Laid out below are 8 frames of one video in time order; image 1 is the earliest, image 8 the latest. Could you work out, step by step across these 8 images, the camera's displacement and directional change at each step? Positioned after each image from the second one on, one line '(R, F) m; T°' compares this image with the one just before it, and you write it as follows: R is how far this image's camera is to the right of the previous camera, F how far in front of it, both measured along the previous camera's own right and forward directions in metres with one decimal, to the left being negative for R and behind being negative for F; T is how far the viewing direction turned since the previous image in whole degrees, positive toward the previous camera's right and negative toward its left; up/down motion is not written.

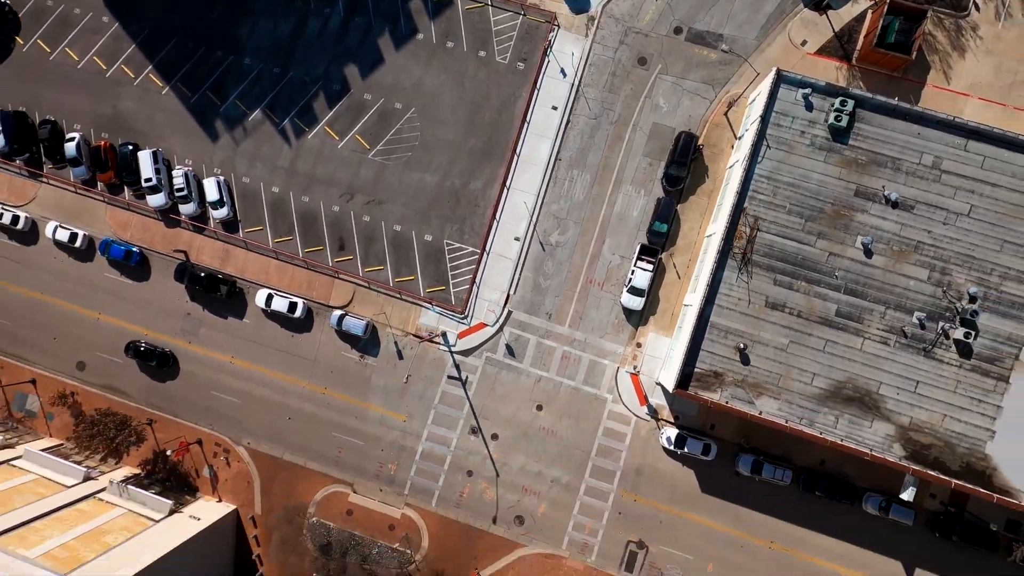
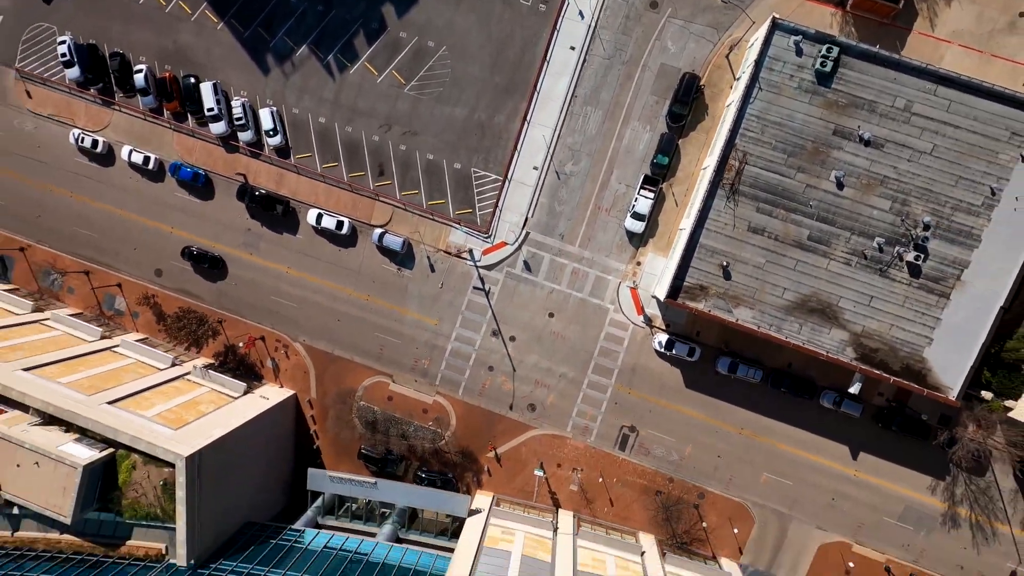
(-0.3, -5.2) m; -1°
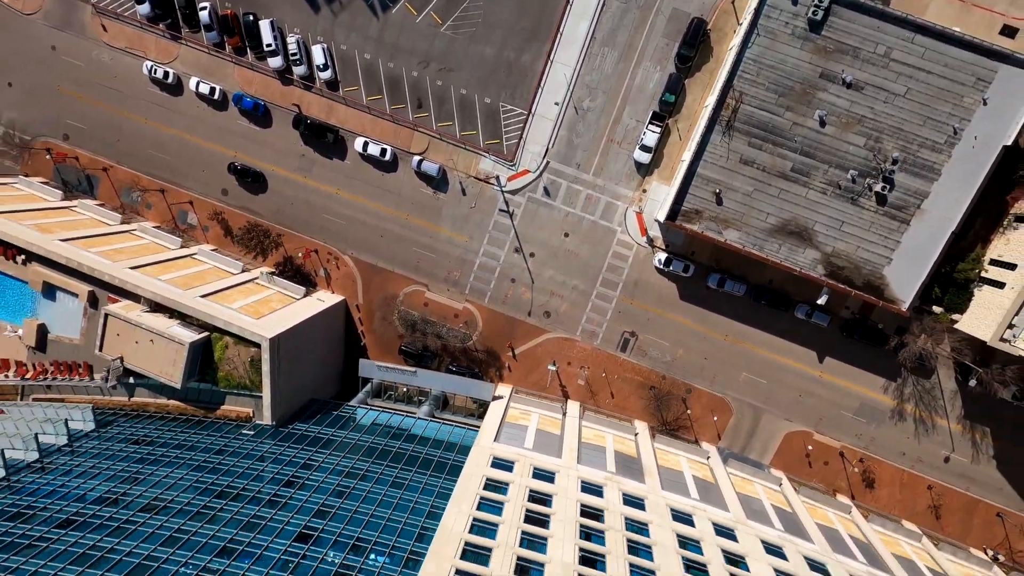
(-0.6, -6.2) m; -1°
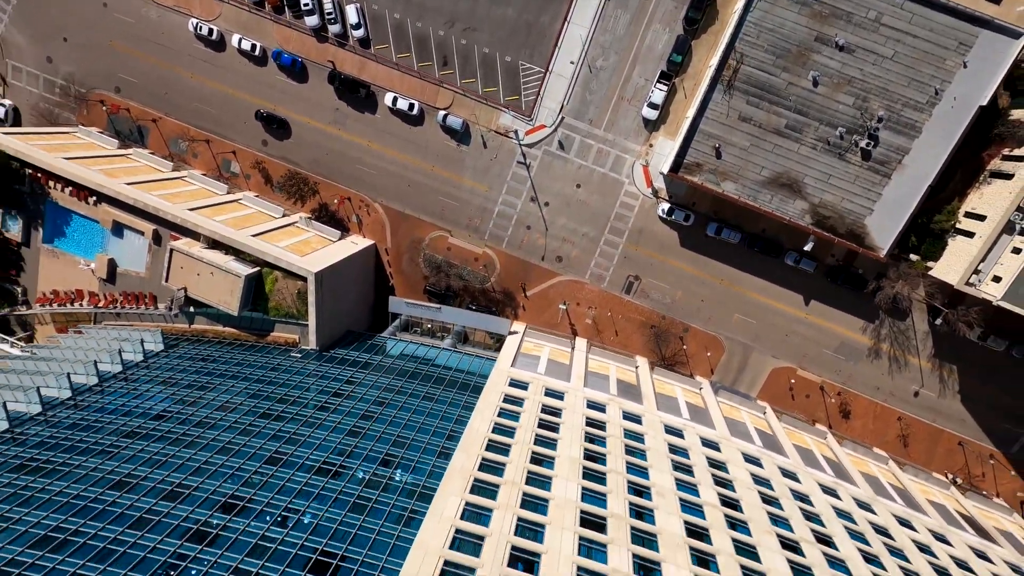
(-0.6, -4.7) m; -1°
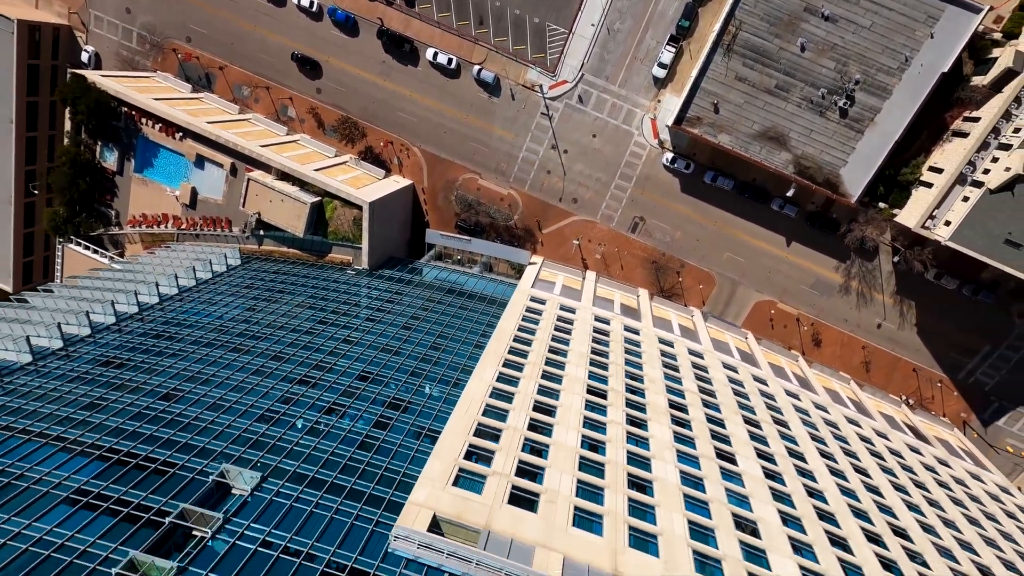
(-1.2, -7.9) m; -1°
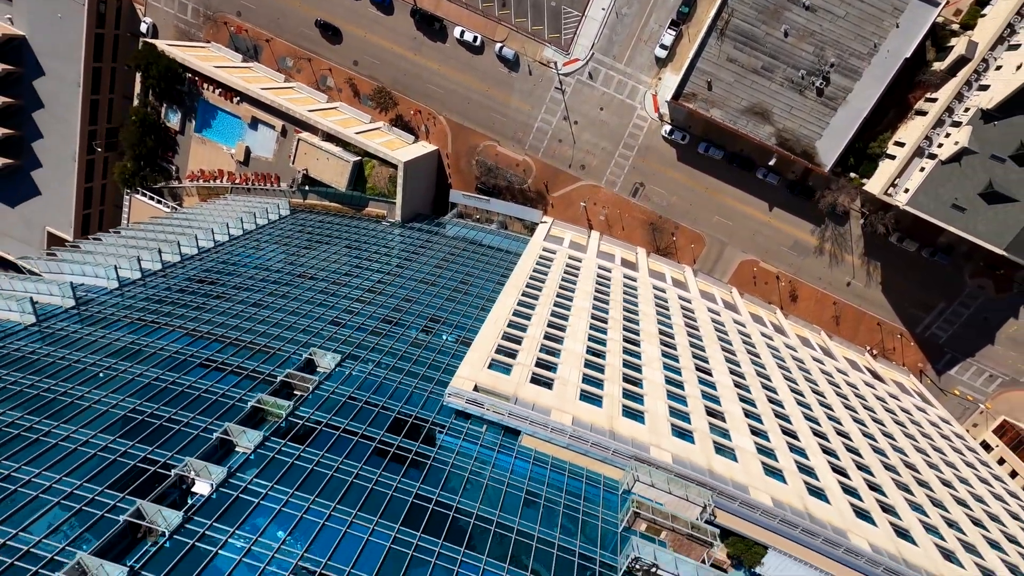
(-1.4, -7.5) m; 0°
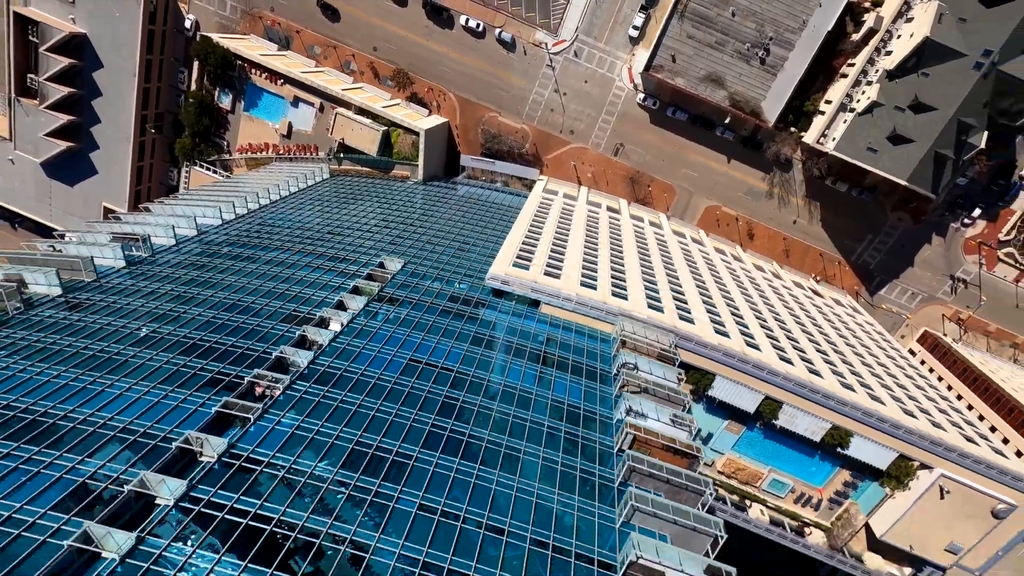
(-2.6, -12.1) m; +1°
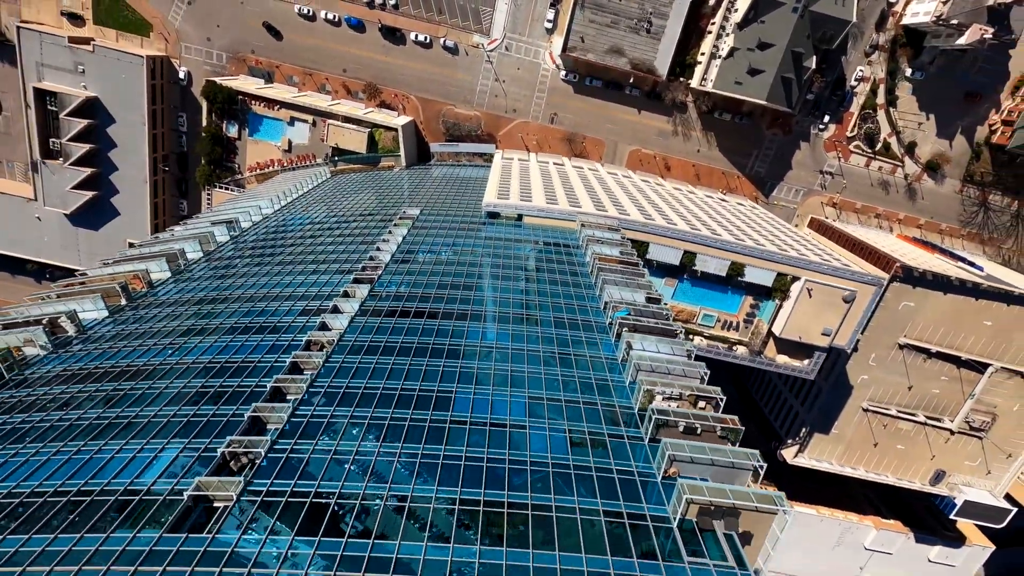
(-4.8, -18.0) m; +4°
